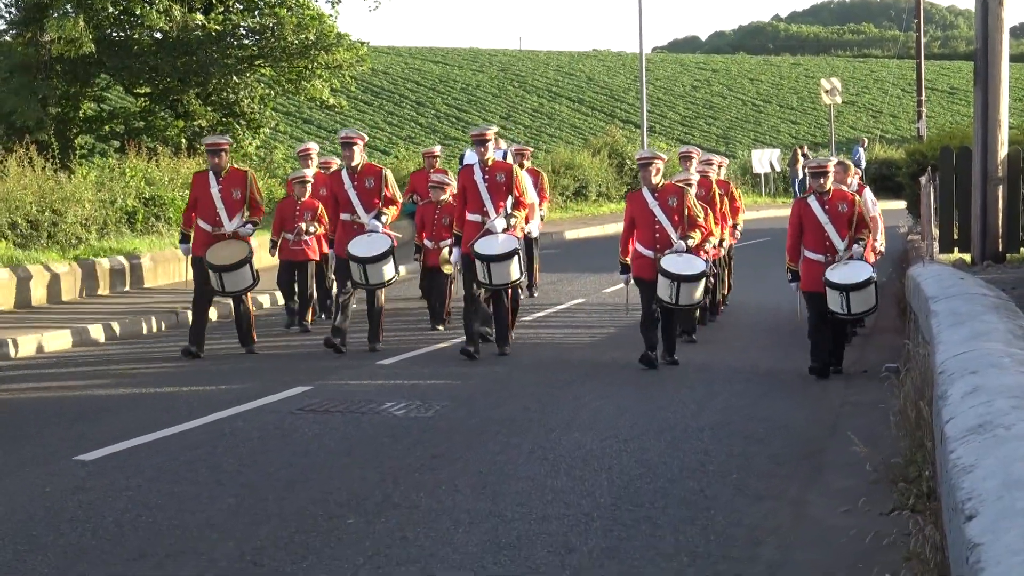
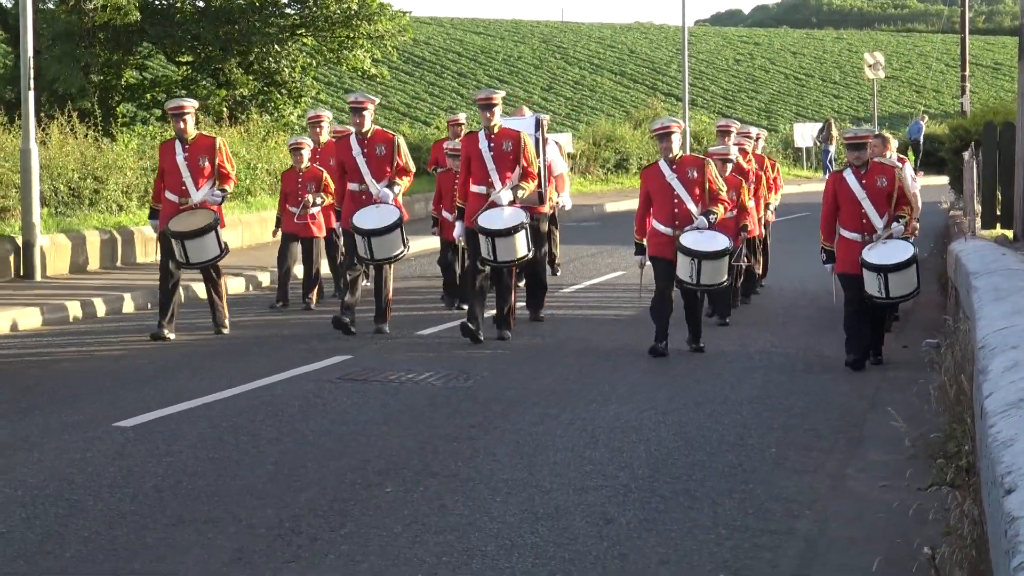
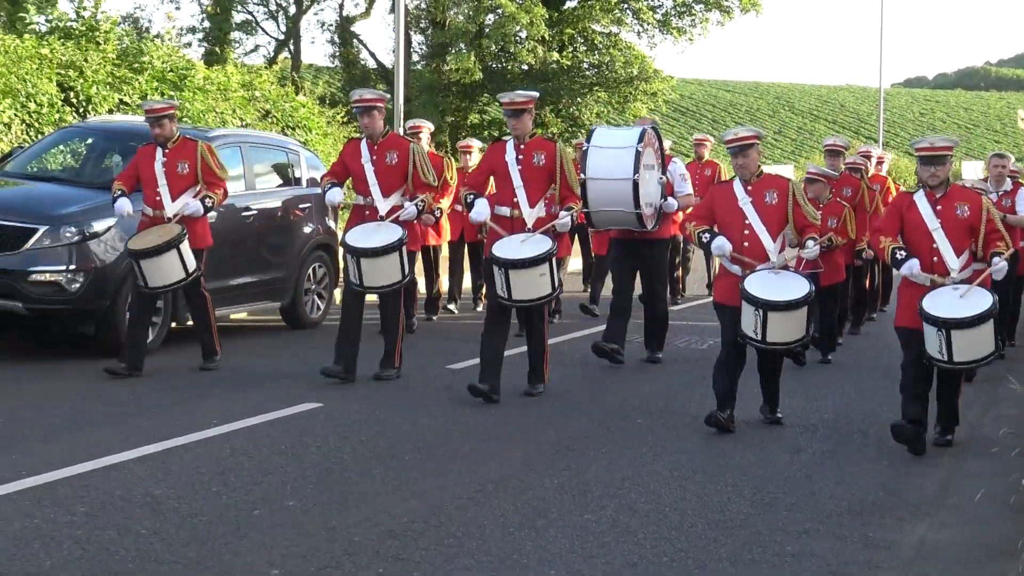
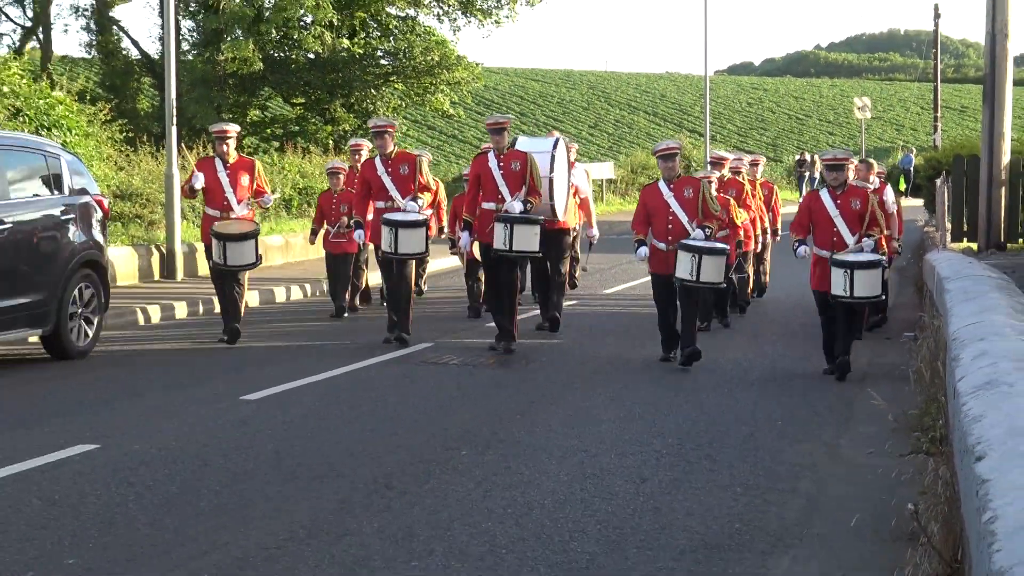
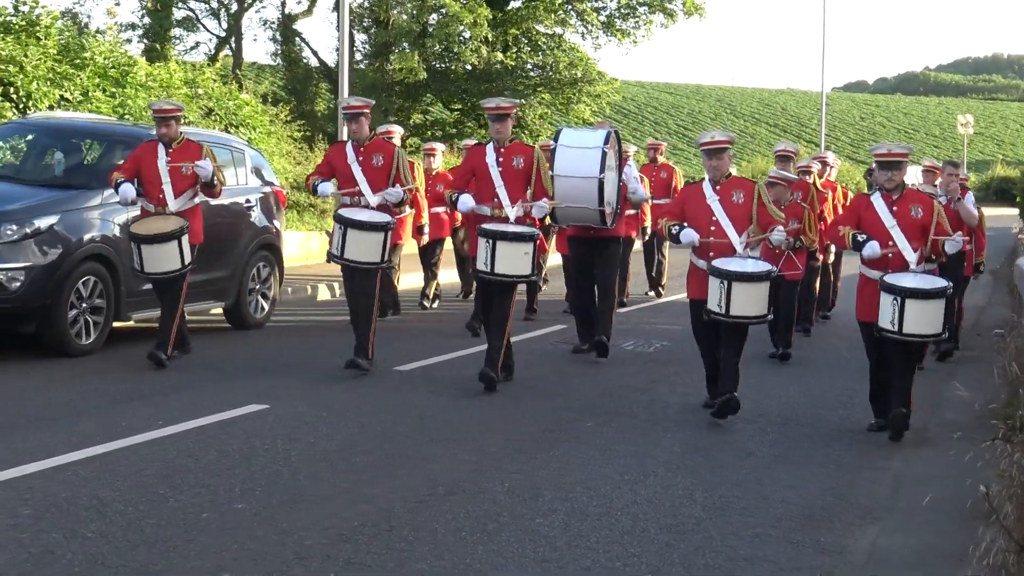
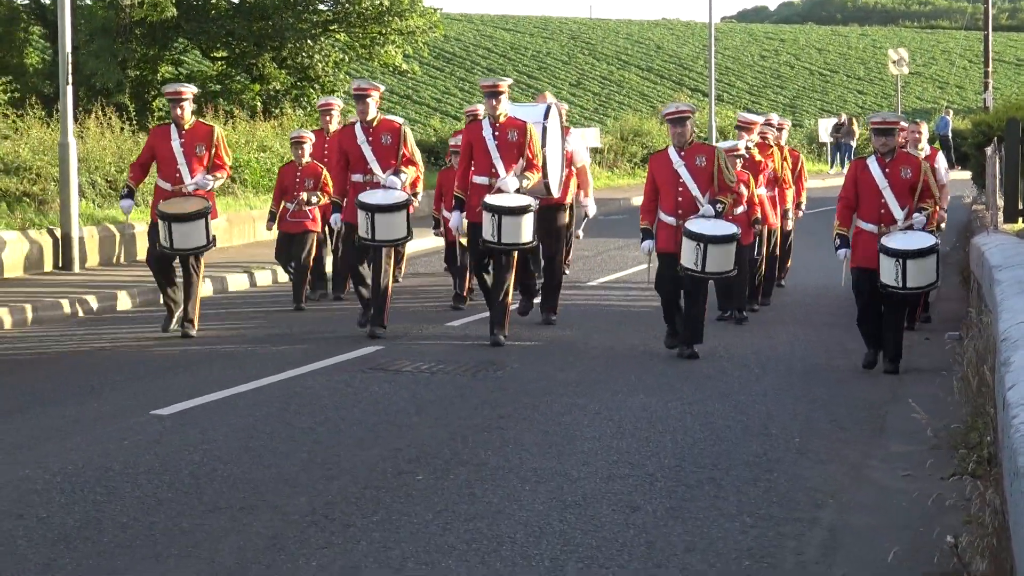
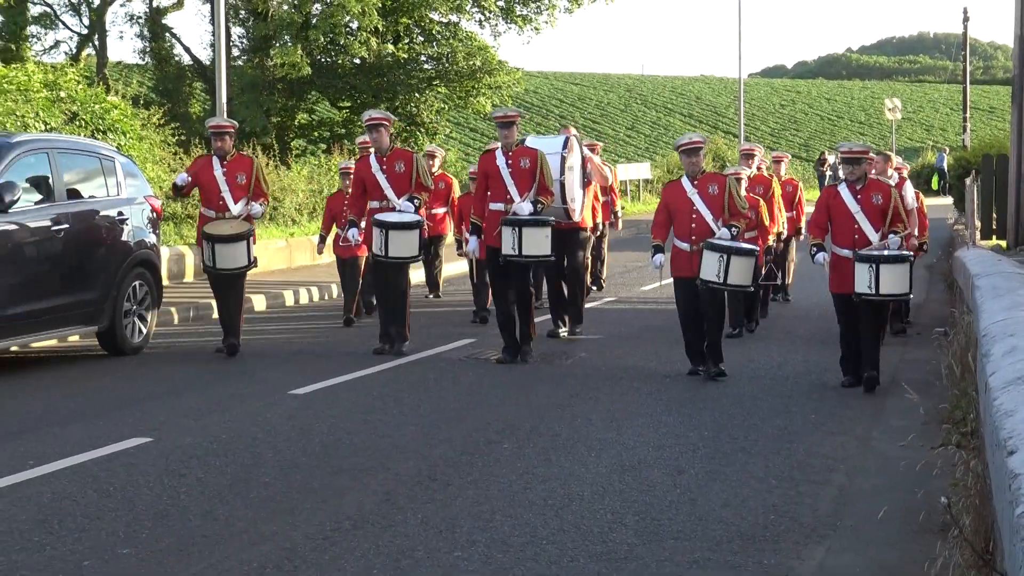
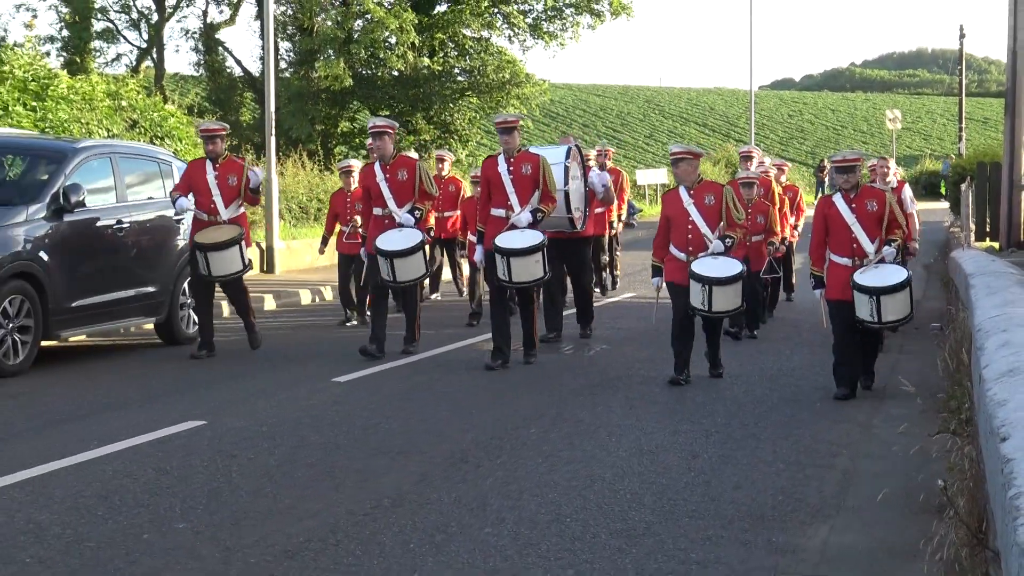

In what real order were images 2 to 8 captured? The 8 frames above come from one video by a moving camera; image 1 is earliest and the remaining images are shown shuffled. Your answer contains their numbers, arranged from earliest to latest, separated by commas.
2, 6, 4, 7, 8, 5, 3
